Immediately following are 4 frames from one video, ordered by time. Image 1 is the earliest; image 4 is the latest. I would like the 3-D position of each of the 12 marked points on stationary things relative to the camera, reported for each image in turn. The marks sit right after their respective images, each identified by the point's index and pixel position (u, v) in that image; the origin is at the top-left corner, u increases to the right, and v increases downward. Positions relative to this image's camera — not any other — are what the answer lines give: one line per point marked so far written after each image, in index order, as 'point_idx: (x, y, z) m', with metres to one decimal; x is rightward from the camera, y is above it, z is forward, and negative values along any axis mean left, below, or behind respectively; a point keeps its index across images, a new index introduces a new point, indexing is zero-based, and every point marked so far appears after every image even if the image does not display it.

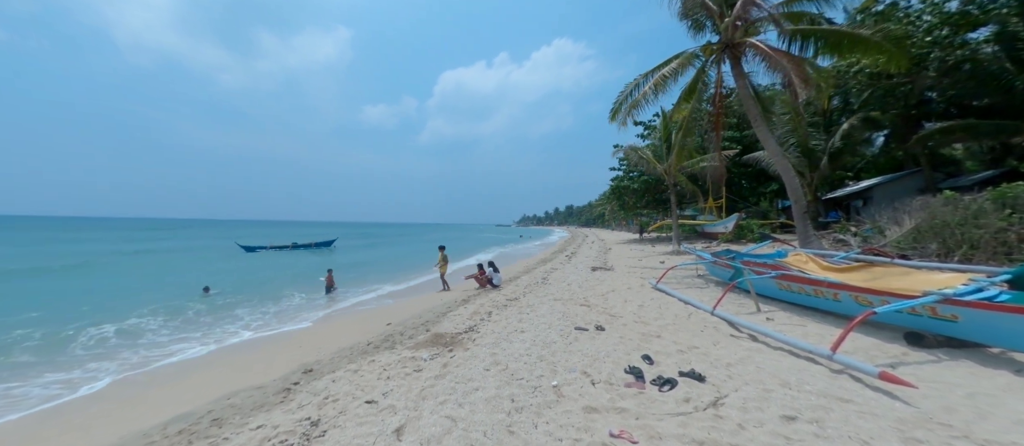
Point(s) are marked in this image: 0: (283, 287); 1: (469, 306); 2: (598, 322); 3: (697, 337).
0: (-12.5, -3.6, +19.3) m
1: (-1.7, -3.0, +13.3) m
2: (+2.2, -2.5, +9.1) m
3: (+3.8, -2.3, +7.3) m
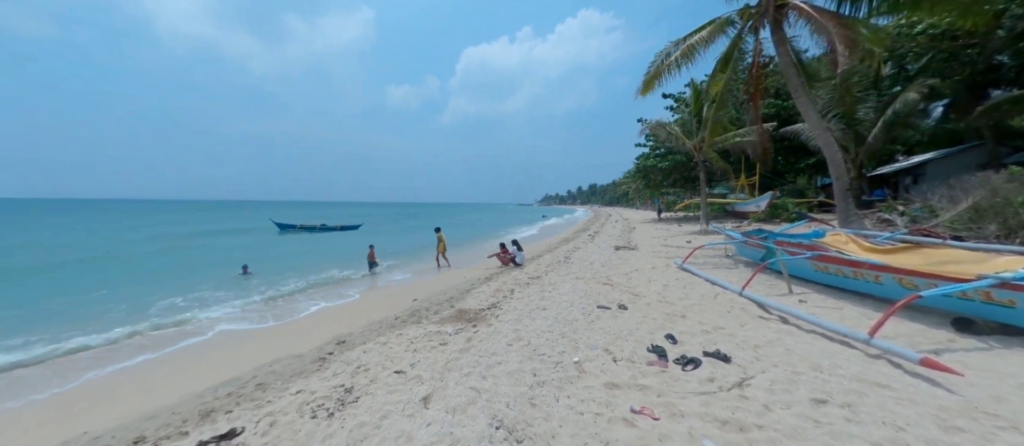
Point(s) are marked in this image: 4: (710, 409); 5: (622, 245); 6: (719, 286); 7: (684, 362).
0: (-11.3, -2.4, +20.2) m
1: (-0.8, -2.2, +13.5) m
2: (+2.8, -2.0, +9.1) m
3: (+4.2, -1.9, +7.2) m
4: (+2.2, -2.1, +4.0) m
5: (+5.7, -1.1, +18.5) m
6: (+5.5, -1.7, +9.4) m
7: (+2.6, -2.1, +5.3) m
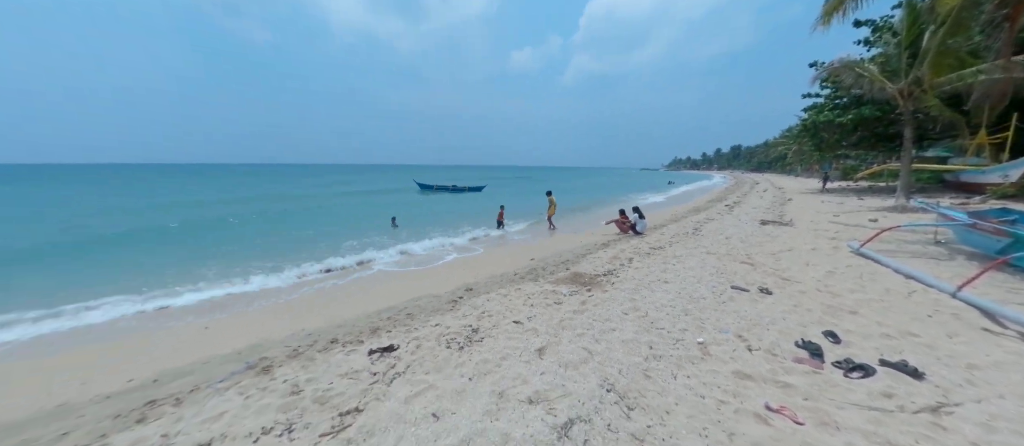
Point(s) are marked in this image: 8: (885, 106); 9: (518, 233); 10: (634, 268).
0: (-4.1, 0.0, +22.7) m
1: (+3.5, -1.1, +13.0) m
2: (+5.5, -1.5, +7.7) m
3: (+6.2, -1.7, +5.4) m
4: (+3.3, -2.1, +3.1) m
5: (+11.4, +0.1, +15.5) m
6: (+8.2, -1.3, +7.1) m
7: (+4.1, -2.0, +4.3) m
8: (+19.7, +6.2, +18.8) m
9: (+0.4, -0.6, +19.2) m
10: (+3.4, -1.3, +10.0) m
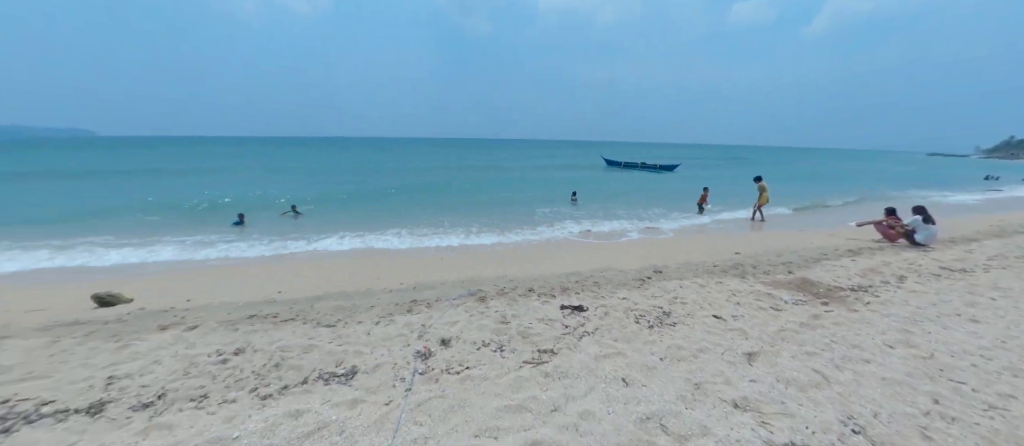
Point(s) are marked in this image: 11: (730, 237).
0: (+10.1, +1.5, +22.2) m
1: (+11.8, -1.1, +10.2) m
2: (+10.8, -2.1, +4.7) m
3: (+10.3, -2.5, +2.4) m
4: (+6.6, -2.5, +1.8) m
5: (+19.9, -1.0, +8.5) m
6: (+12.9, -2.3, +2.9) m
7: (+7.9, -2.4, +2.5) m
8: (+29.5, +3.9, +6.6) m
9: (+12.2, +0.1, +17.0) m
10: (+10.2, -1.5, +7.6) m
11: (+10.4, -0.6, +13.9) m
